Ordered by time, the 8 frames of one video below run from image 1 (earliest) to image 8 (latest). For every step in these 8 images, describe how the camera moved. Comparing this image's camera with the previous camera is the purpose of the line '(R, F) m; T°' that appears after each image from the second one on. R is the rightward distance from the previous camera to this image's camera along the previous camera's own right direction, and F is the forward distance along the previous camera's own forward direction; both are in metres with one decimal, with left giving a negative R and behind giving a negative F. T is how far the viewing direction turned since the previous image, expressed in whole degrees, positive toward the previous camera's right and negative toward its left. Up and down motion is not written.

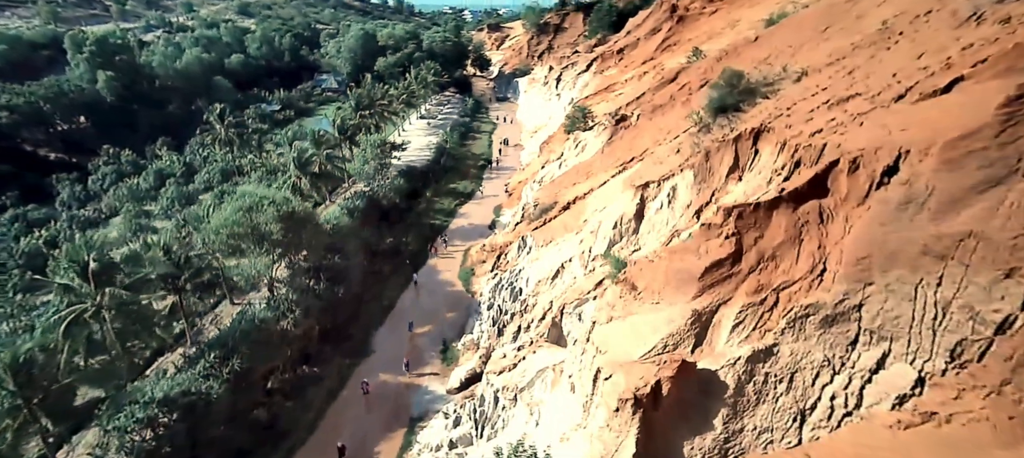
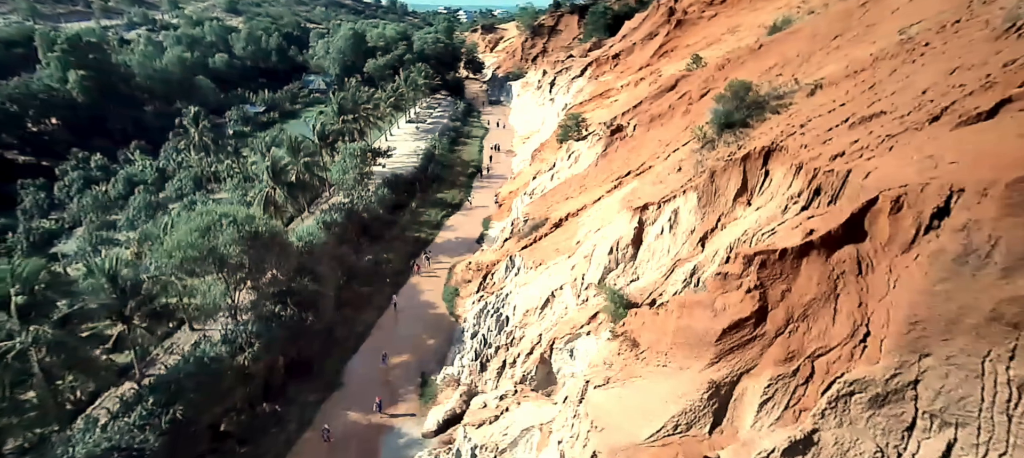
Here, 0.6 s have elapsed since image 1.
(+0.3, +2.4) m; +1°
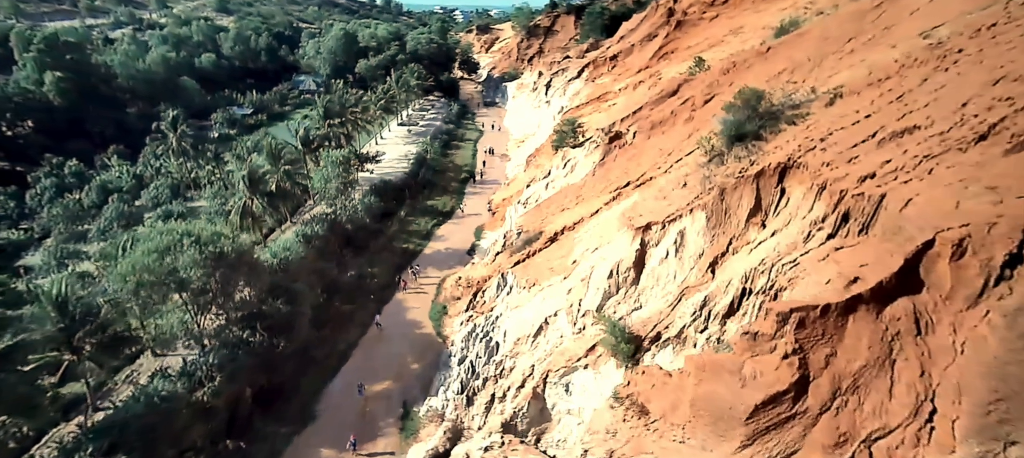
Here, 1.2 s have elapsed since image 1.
(+0.2, +2.1) m; 0°
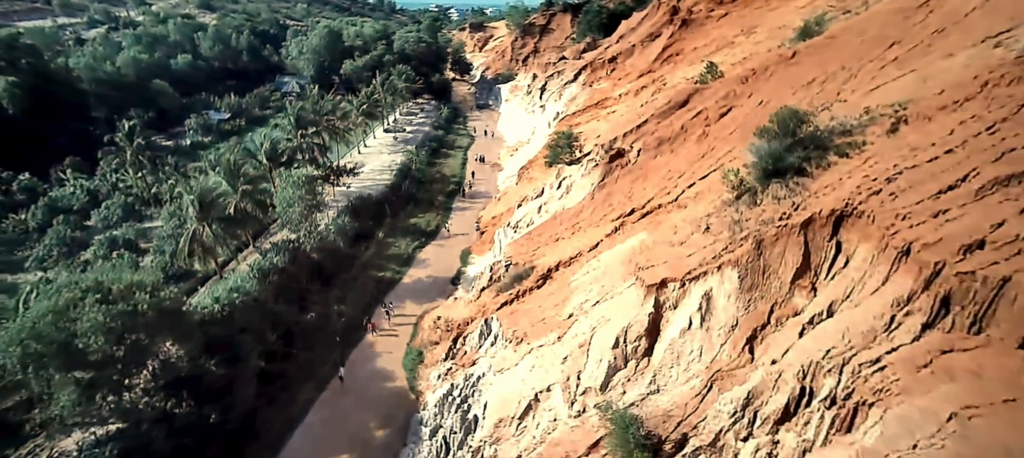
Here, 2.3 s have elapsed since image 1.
(+0.5, +4.3) m; 0°
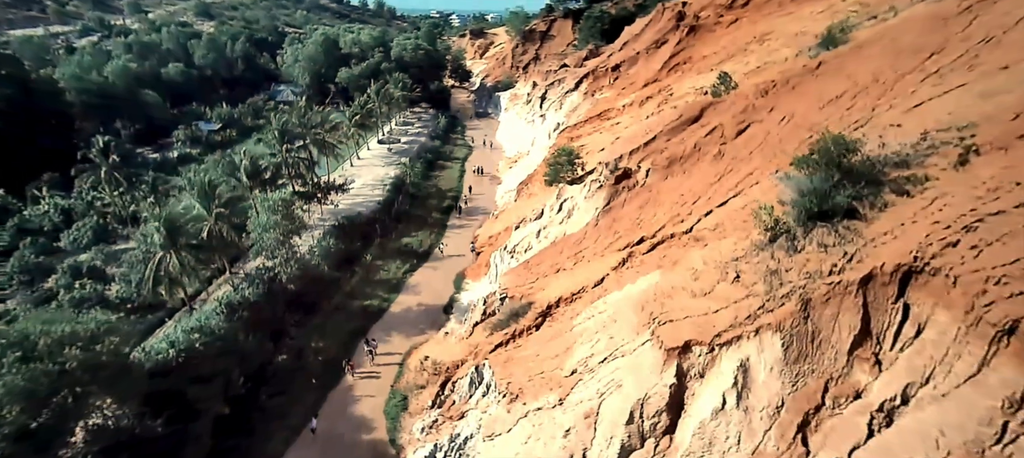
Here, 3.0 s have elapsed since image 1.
(+0.3, +2.8) m; 0°
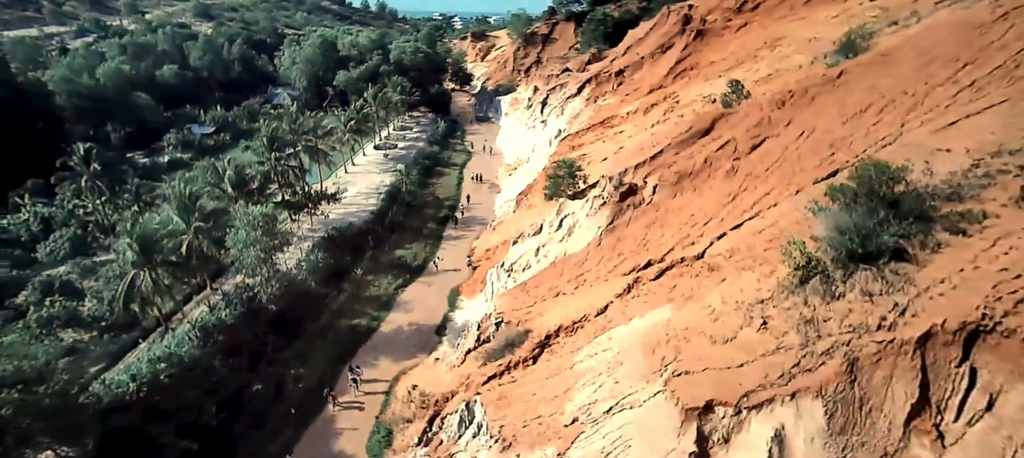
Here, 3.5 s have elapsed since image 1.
(+0.2, +1.9) m; 0°
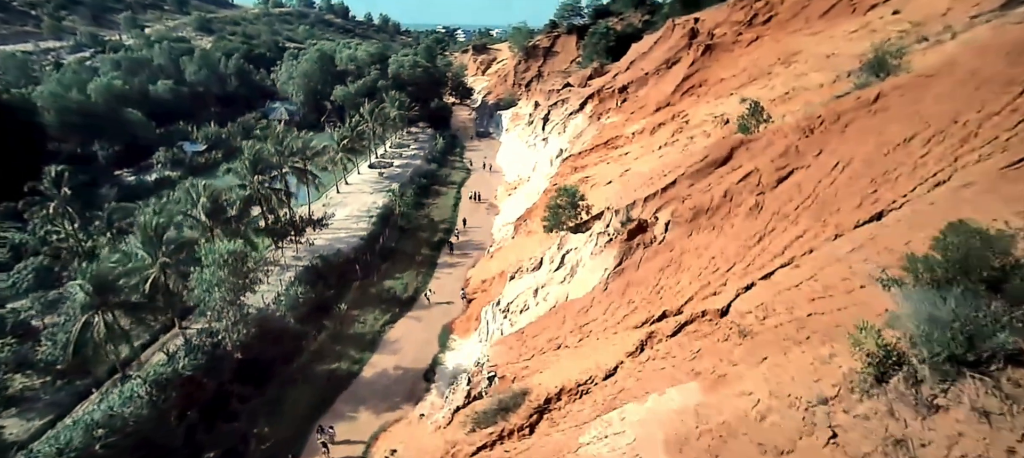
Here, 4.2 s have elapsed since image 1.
(+0.3, +2.8) m; 0°
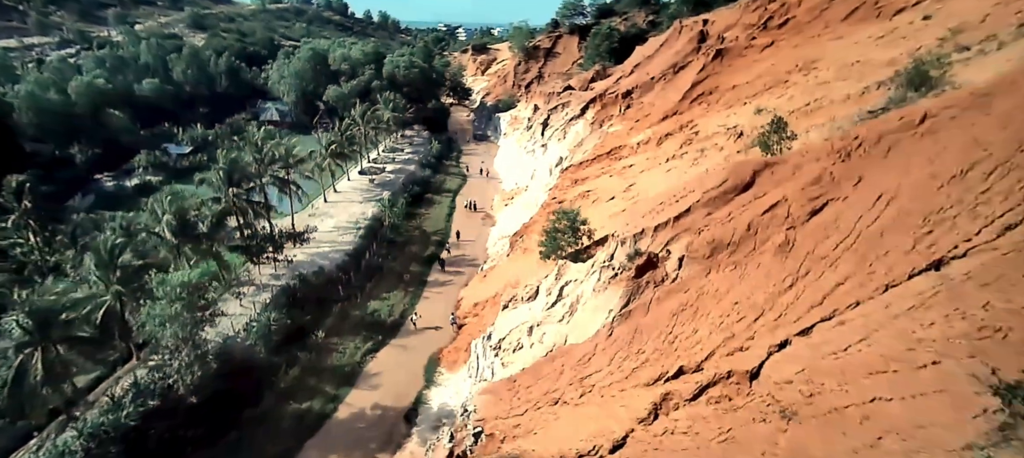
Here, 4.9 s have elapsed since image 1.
(+0.3, +2.9) m; 0°
